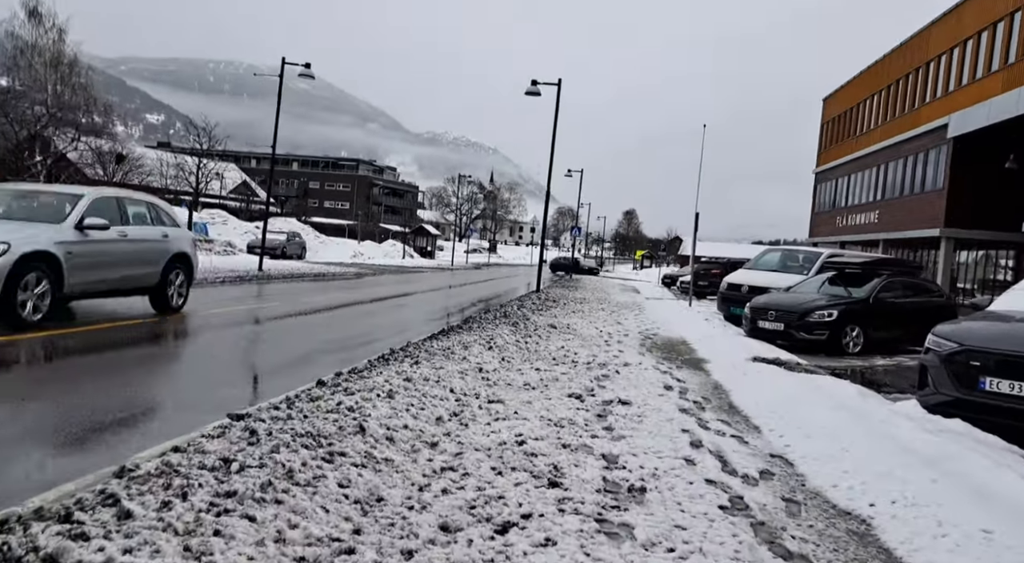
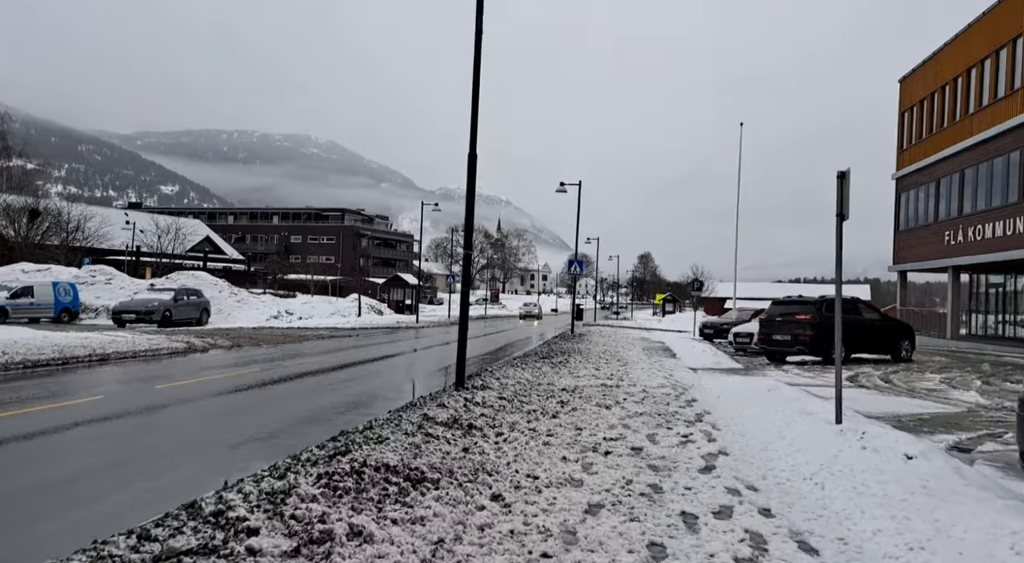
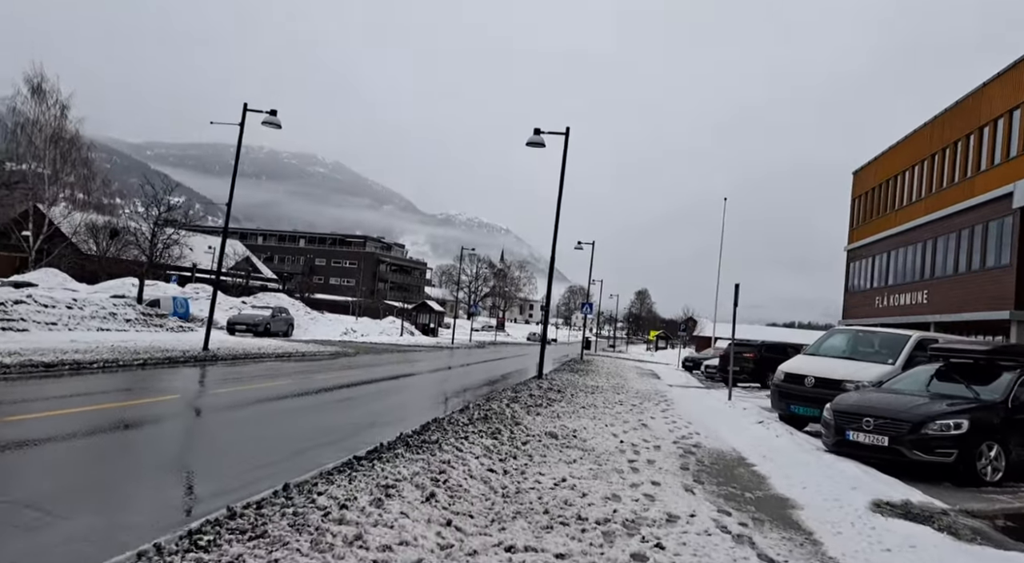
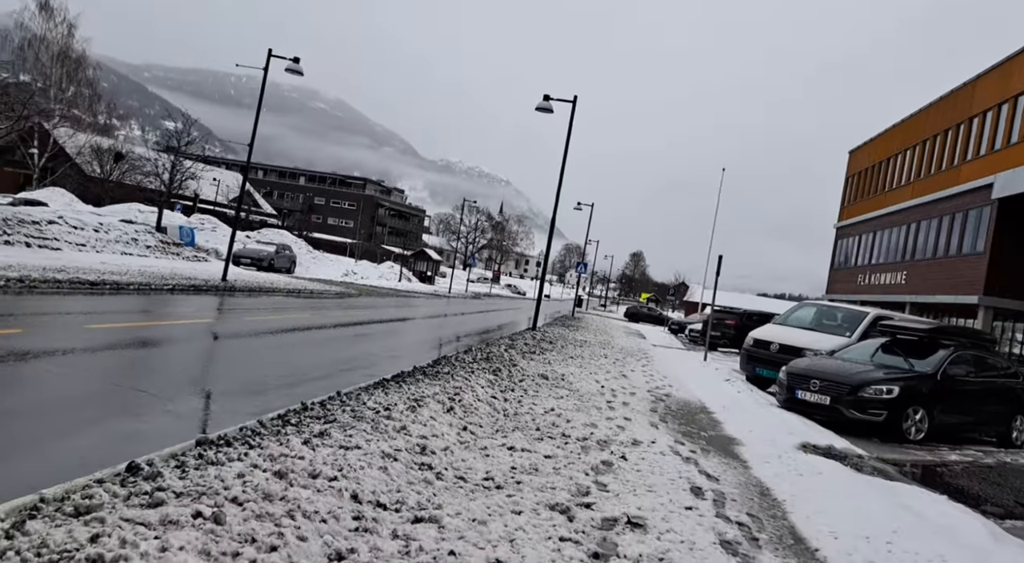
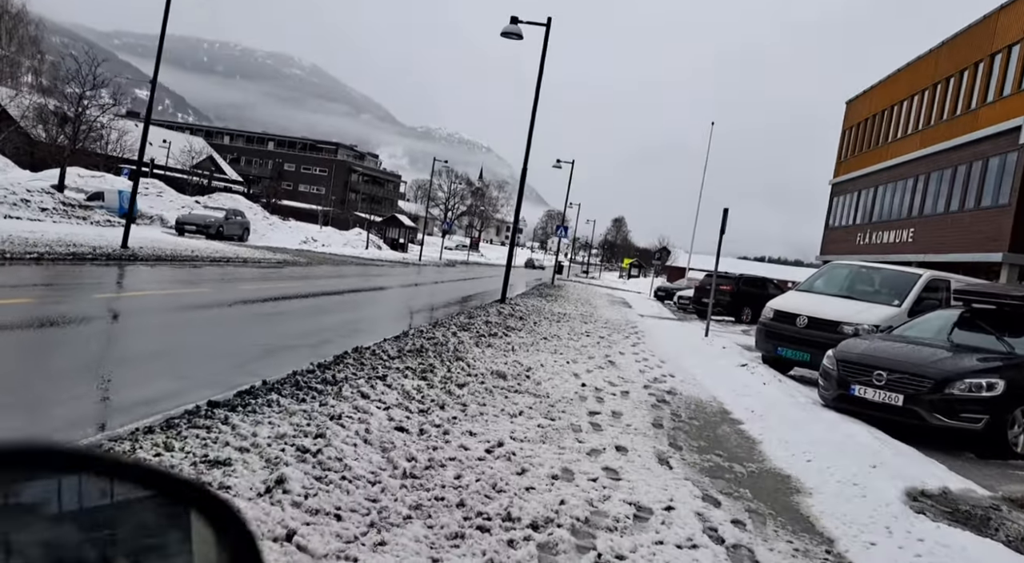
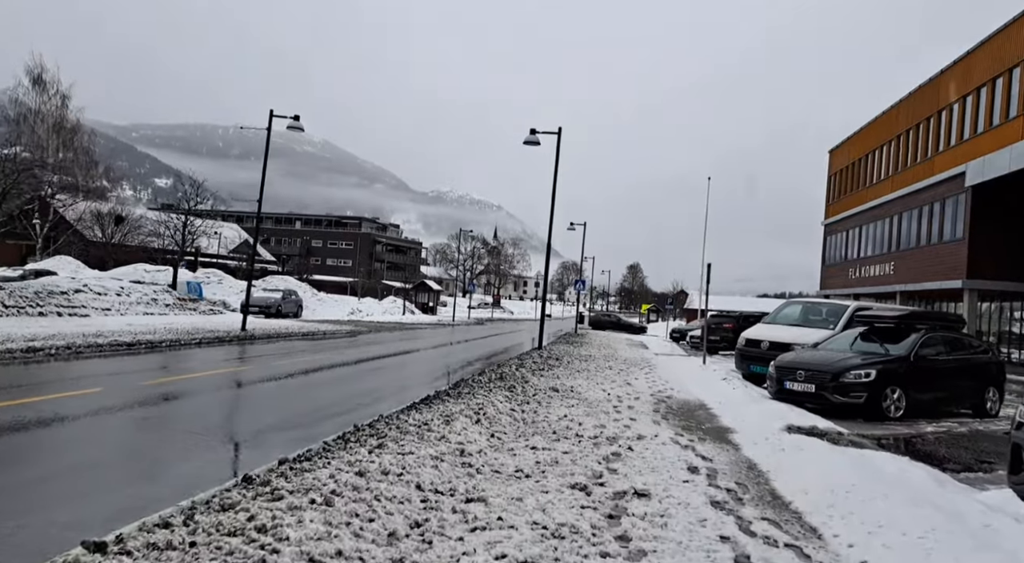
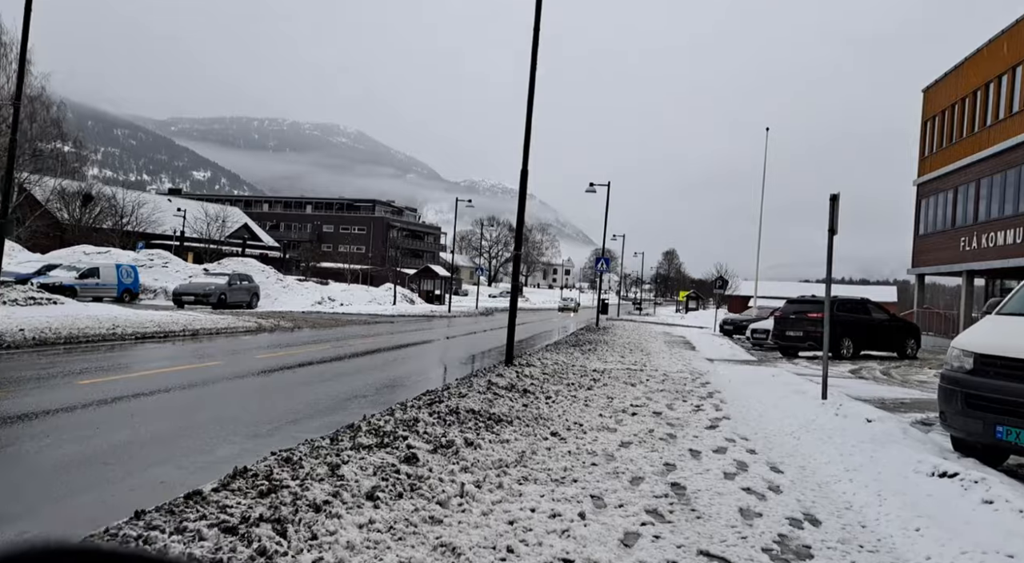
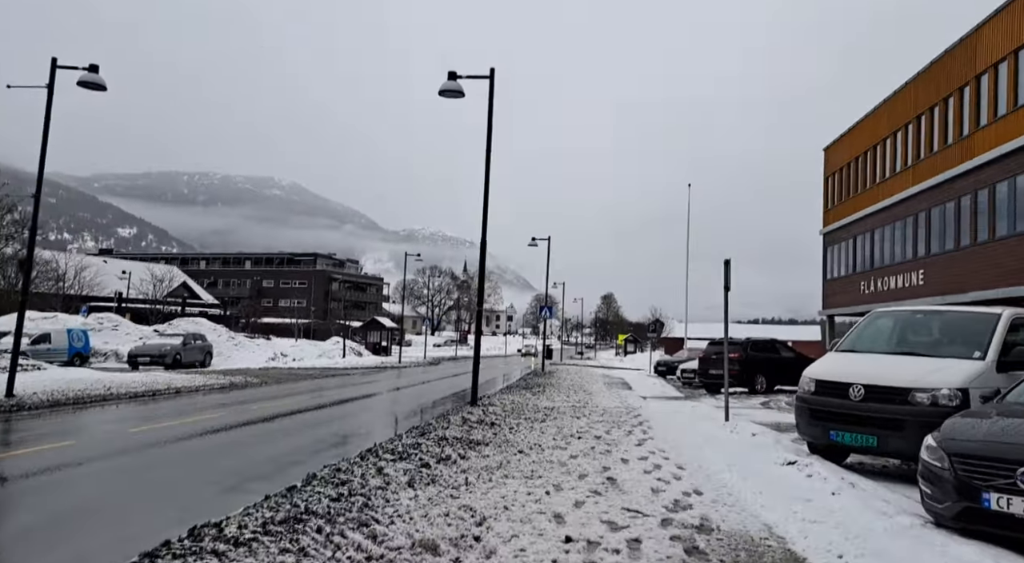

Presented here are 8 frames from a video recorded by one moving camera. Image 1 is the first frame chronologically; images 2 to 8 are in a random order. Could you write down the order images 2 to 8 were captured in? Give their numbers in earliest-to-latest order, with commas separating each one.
6, 4, 3, 5, 8, 7, 2
